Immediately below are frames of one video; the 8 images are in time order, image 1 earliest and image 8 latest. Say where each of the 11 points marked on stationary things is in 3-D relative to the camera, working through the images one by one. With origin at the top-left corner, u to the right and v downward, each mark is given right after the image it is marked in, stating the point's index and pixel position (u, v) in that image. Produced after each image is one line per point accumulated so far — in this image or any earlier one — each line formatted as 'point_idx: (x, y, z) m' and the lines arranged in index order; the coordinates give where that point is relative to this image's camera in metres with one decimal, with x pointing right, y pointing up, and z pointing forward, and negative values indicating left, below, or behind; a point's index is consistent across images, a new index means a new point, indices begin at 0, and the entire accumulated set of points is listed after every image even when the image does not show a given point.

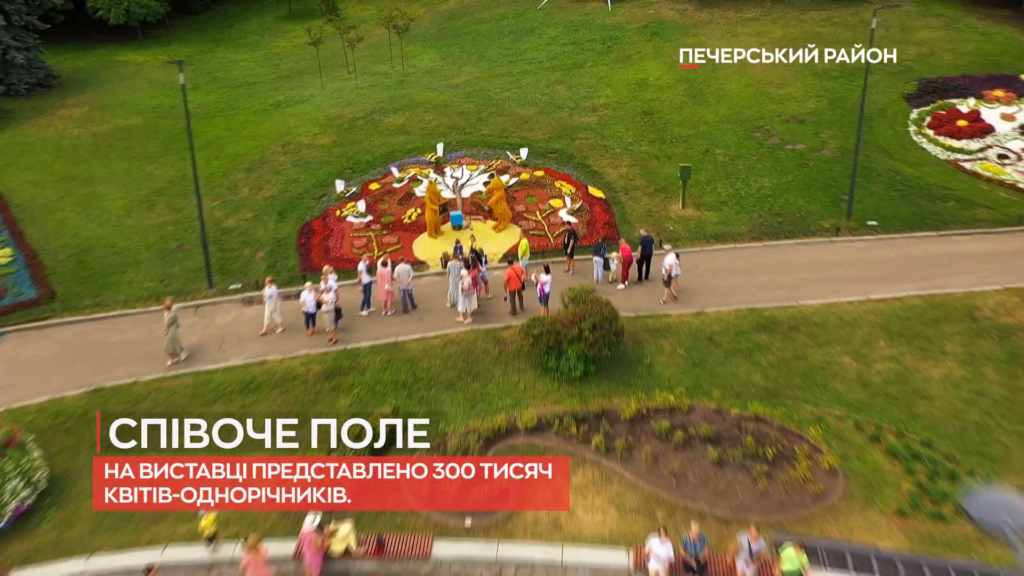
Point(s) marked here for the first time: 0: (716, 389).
0: (+3.1, -1.5, +12.5) m
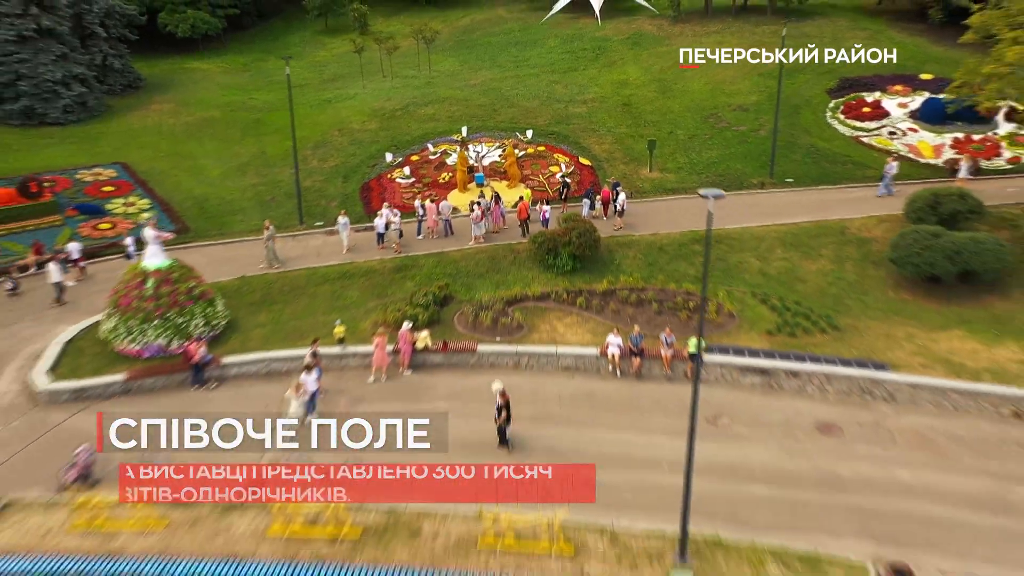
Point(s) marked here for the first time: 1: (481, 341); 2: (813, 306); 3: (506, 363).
0: (+3.4, +0.3, +18.5) m
1: (-0.6, -1.0, +15.8) m
2: (+6.4, -0.4, +17.2) m
3: (-0.2, -1.4, +15.2) m
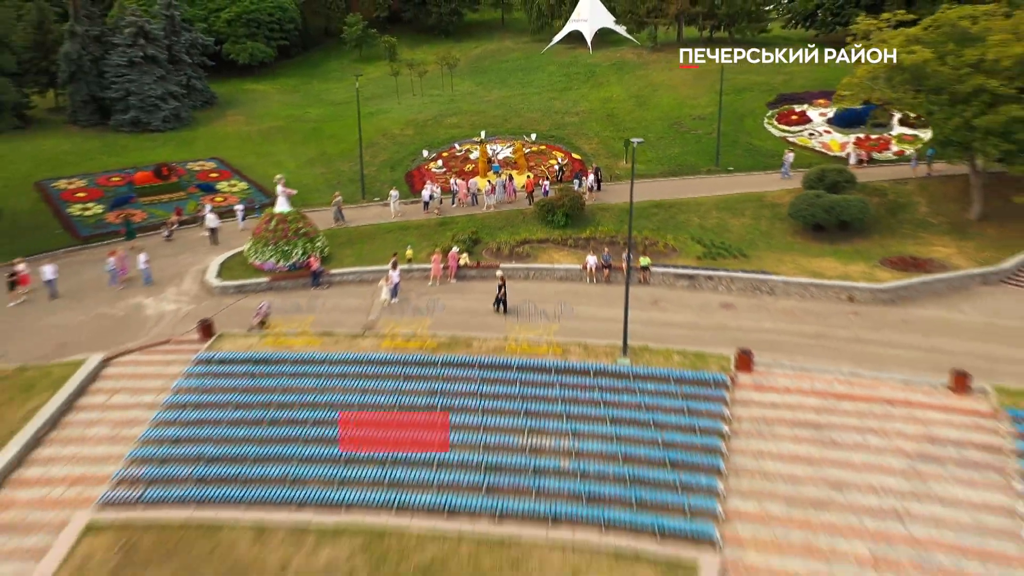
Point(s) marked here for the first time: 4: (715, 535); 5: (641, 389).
0: (+3.7, +2.0, +26.0) m
1: (-0.3, +0.7, +23.3) m
2: (+6.7, +1.3, +24.7) m
3: (+0.2, +0.4, +22.7) m
4: (+2.9, -3.5, +11.8) m
5: (+2.5, -1.7, +15.7) m
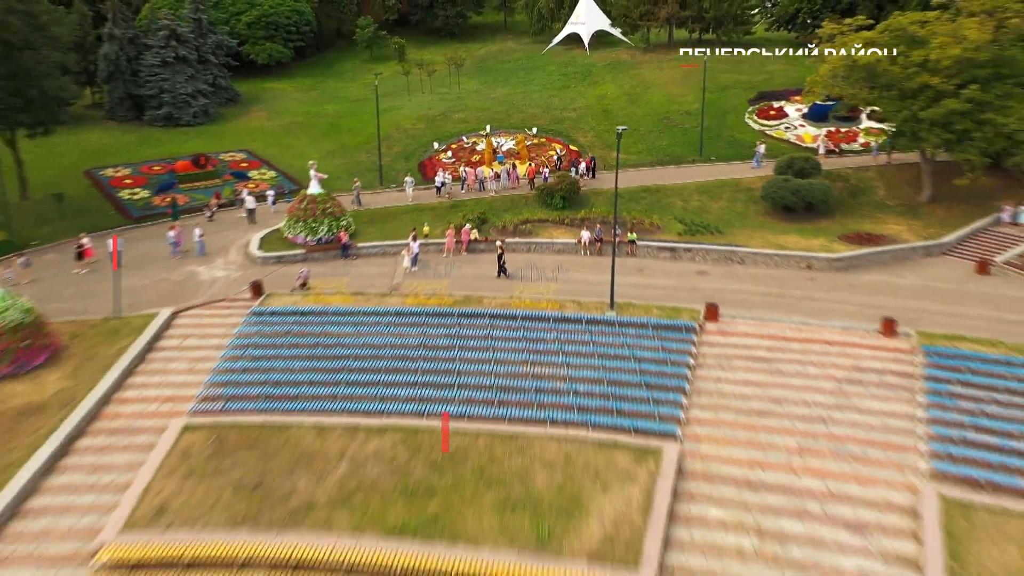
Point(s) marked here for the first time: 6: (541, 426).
0: (+3.9, +2.9, +29.3) m
1: (-0.2, +1.7, +26.6) m
2: (+6.8, +2.3, +28.0) m
3: (+0.3, +1.3, +26.0) m
4: (+3.1, -2.6, +15.0) m
5: (+2.7, -0.8, +19.0) m
6: (+0.5, -2.6, +15.3) m
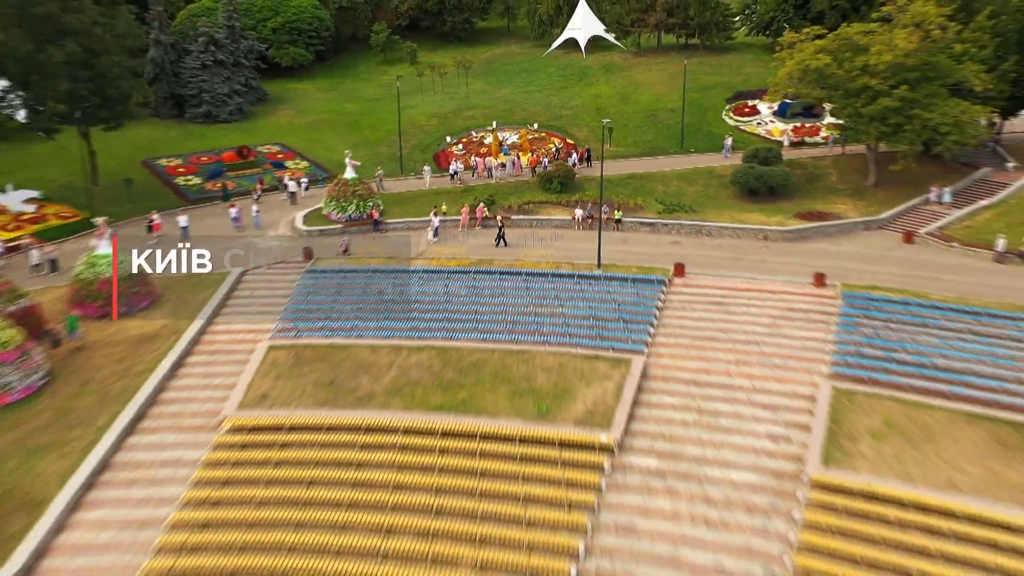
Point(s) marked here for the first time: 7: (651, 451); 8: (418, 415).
0: (+4.1, +4.1, +34.1) m
1: (0.0, +2.8, +31.4) m
2: (+7.0, +3.4, +32.7) m
3: (+0.5, +2.4, +30.7) m
4: (+3.2, -1.5, +19.8) m
5: (+2.8, +0.4, +23.7) m
6: (+0.6, -1.4, +20.1) m
7: (+2.8, -3.1, +16.0) m
8: (-1.9, -2.6, +16.8) m
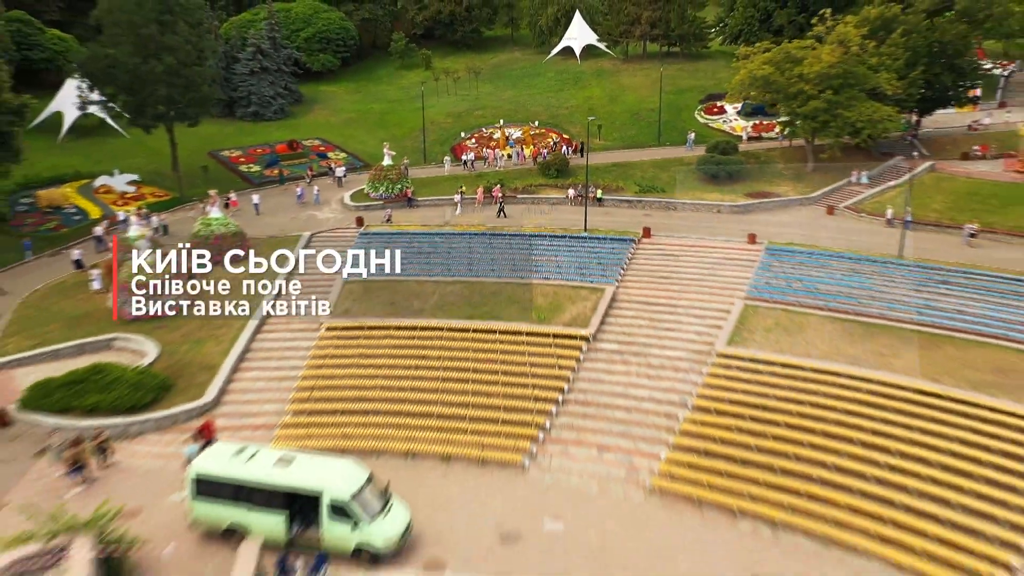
0: (+4.3, +5.7, +41.7) m
1: (+0.2, +4.5, +39.0) m
2: (+7.3, +5.1, +40.3) m
3: (+0.7, +4.1, +38.3) m
4: (+3.5, +0.2, +27.4) m
5: (+3.1, +2.0, +31.4) m
6: (+0.9, +0.2, +27.7) m
7: (+3.0, -1.4, +23.6) m
8: (-1.6, -1.0, +24.5) m
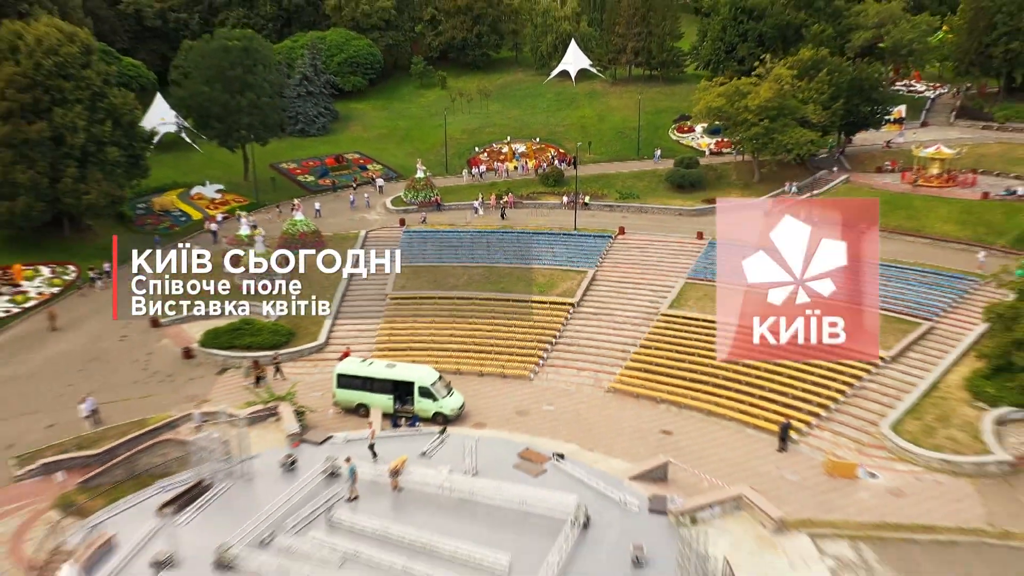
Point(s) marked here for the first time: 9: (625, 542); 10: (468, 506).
0: (+4.7, +6.6, +52.0) m
1: (+0.6, +5.3, +49.3) m
2: (+7.7, +5.9, +50.6) m
3: (+1.1, +4.9, +48.6) m
4: (+3.9, +1.0, +37.8) m
5: (+3.5, +2.8, +41.7) m
6: (+1.3, +1.0, +38.0) m
7: (+3.4, -0.6, +34.0) m
8: (-1.3, -0.2, +34.8) m
9: (+2.4, -5.4, +17.5) m
10: (-0.9, -5.0, +19.0) m
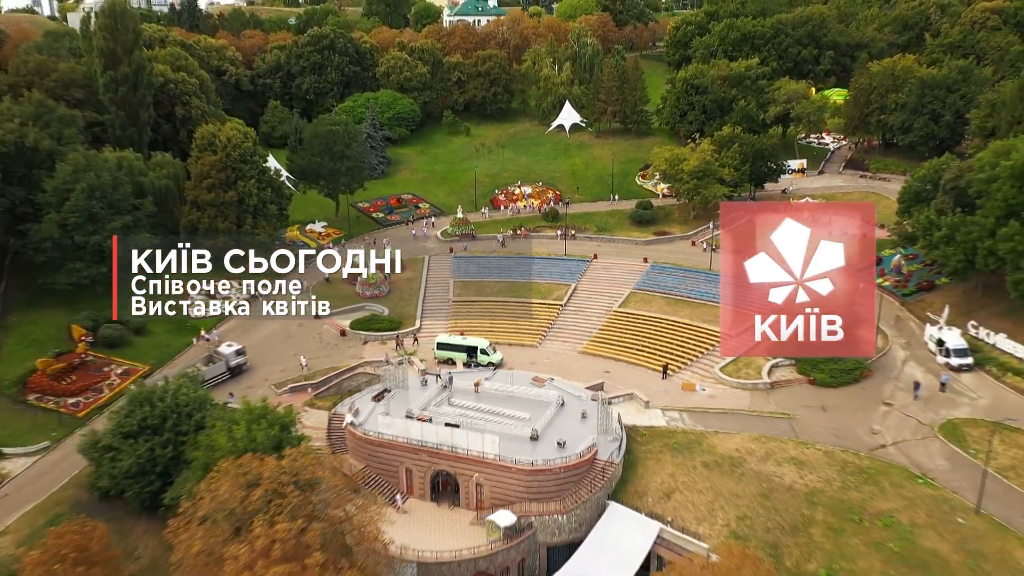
0: (+5.7, +6.2, +74.9) m
1: (+1.6, +4.9, +72.2) m
2: (+8.7, +5.5, +73.5) m
3: (+2.1, +4.5, +71.6) m
4: (+4.8, +0.5, +60.7) m
5: (+4.5, +2.4, +64.6) m
6: (+2.2, +0.5, +61.0) m
7: (+4.3, -1.2, +56.9) m
8: (-0.3, -0.7, +57.8) m
9: (+3.4, -6.0, +40.4) m
10: (0.0, -5.6, +42.0) m
